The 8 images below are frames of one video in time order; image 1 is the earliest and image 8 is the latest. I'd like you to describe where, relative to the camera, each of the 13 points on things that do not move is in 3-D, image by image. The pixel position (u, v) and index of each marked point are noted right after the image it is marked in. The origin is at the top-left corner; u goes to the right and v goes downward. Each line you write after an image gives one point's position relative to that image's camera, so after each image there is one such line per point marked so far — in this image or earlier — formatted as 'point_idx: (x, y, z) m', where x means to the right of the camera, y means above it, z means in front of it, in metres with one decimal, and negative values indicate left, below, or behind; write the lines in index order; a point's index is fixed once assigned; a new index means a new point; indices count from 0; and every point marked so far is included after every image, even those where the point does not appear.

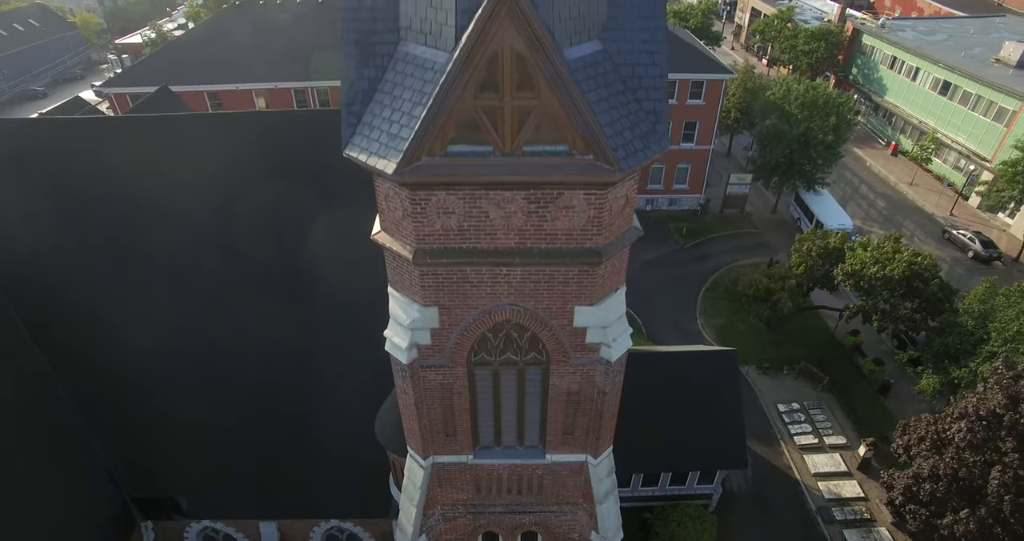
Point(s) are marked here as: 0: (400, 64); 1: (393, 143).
0: (-1.2, +2.1, +5.6) m
1: (-1.2, +1.2, +5.4) m
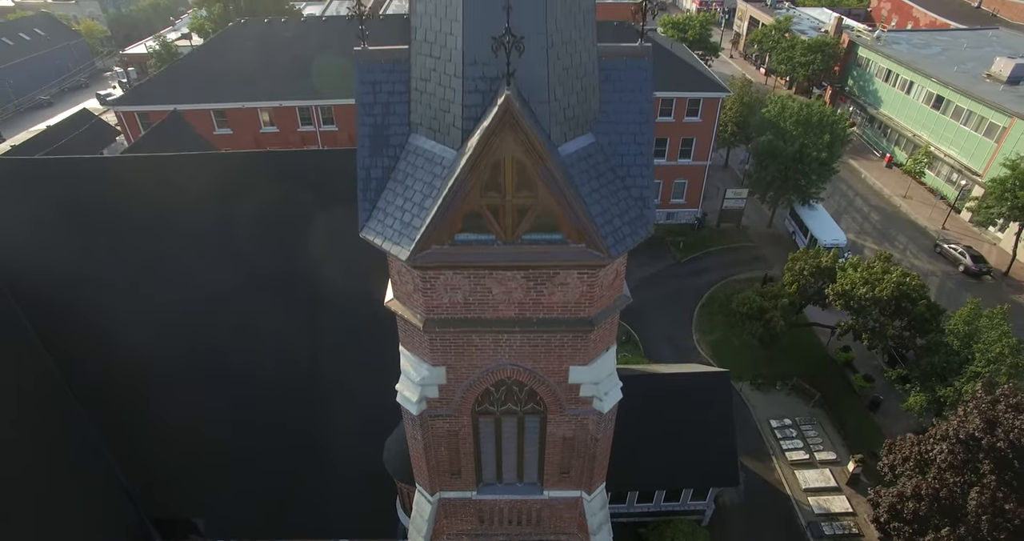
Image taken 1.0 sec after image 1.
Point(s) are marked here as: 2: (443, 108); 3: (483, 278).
0: (-1.1, +1.3, +6.3) m
1: (-1.2, +0.4, +6.0) m
2: (-0.8, +1.7, +5.8) m
3: (-0.3, -0.1, +6.3) m
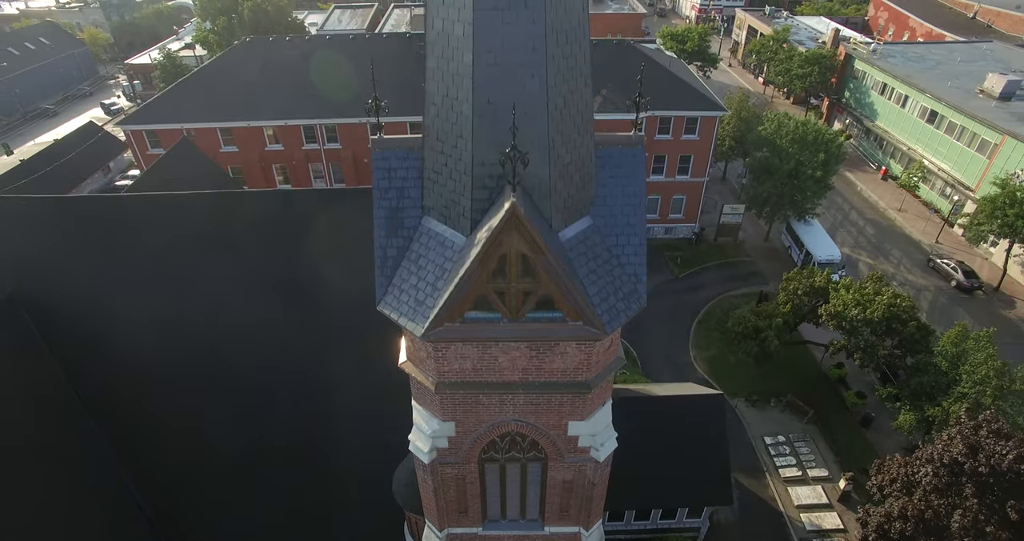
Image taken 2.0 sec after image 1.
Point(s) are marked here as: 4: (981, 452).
0: (-1.1, +0.4, +6.9) m
1: (-1.1, -0.5, +6.7) m
2: (-0.7, +0.8, +6.4) m
3: (-0.3, -1.0, +7.0) m
4: (+13.3, -5.2, +15.7) m
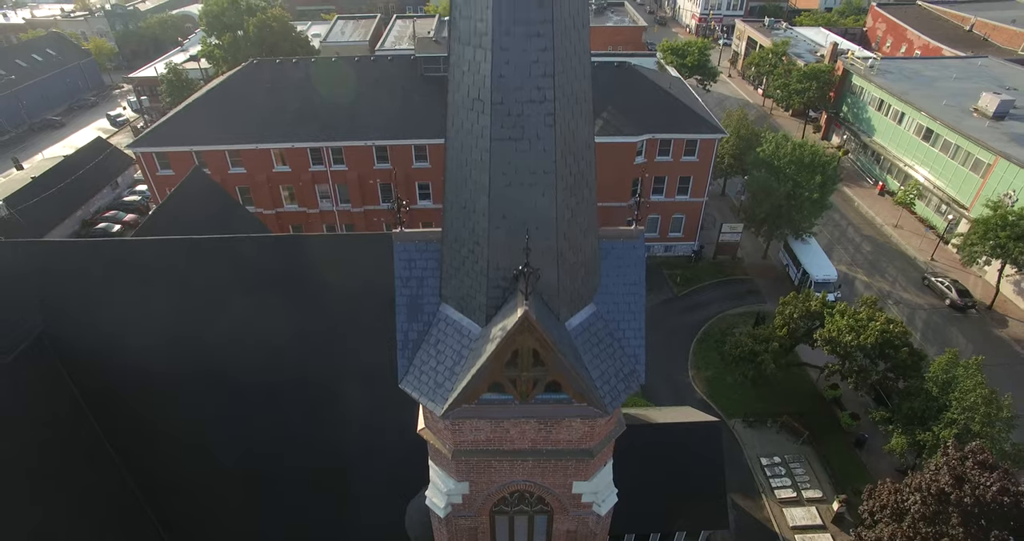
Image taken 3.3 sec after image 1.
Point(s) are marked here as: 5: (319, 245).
0: (-1.0, -0.8, +7.6) m
1: (-1.0, -1.6, +7.3) m
2: (-0.6, -0.3, +7.1) m
3: (-0.1, -2.1, +7.6) m
4: (+13.5, -6.3, +16.3) m
5: (-5.3, +0.6, +15.4) m
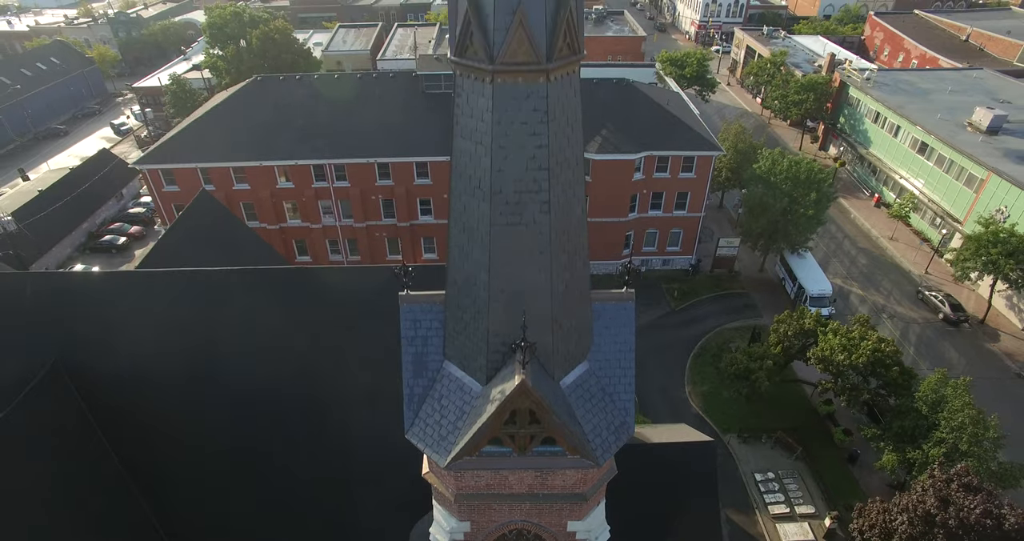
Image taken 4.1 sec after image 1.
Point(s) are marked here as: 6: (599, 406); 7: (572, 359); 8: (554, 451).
0: (-1.0, -1.6, +8.1) m
1: (-1.0, -2.5, +7.9) m
2: (-0.6, -1.2, +7.7) m
3: (-0.2, -3.0, +8.2) m
4: (+13.4, -7.2, +16.9) m
5: (-5.4, -0.2, +15.9) m
6: (+1.3, -2.0, +8.1) m
7: (+0.8, -1.3, +7.9) m
8: (+0.6, -2.6, +7.9) m
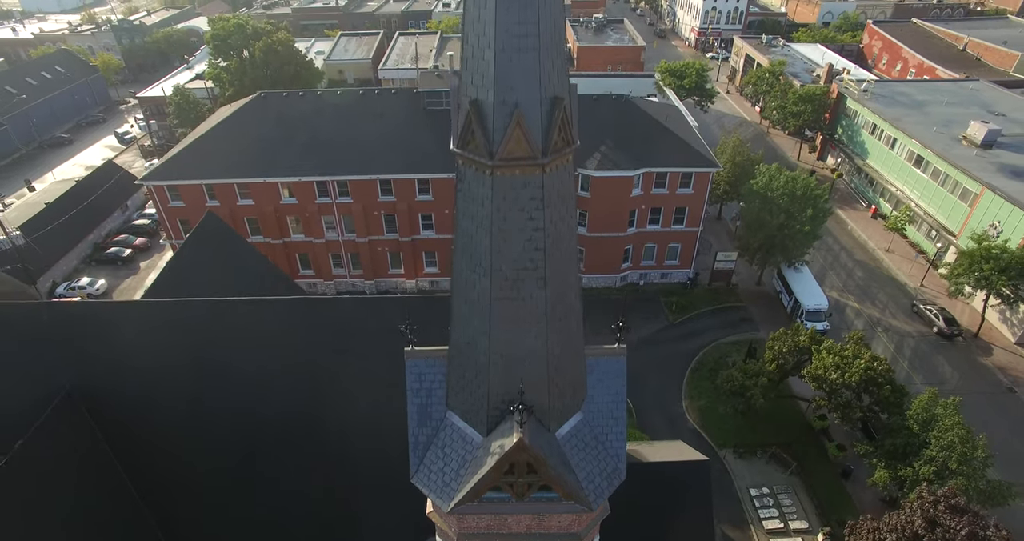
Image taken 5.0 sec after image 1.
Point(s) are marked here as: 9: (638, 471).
0: (-1.0, -2.5, +8.7) m
1: (-1.0, -3.3, +8.4) m
2: (-0.6, -2.0, +8.2) m
3: (-0.2, -3.8, +8.7) m
4: (+13.4, -8.0, +17.4) m
5: (-5.4, -1.1, +16.5) m
6: (+1.3, -2.9, +8.6) m
7: (+0.8, -2.1, +8.4) m
8: (+0.6, -3.4, +8.4) m
9: (+4.4, -6.9, +19.1) m
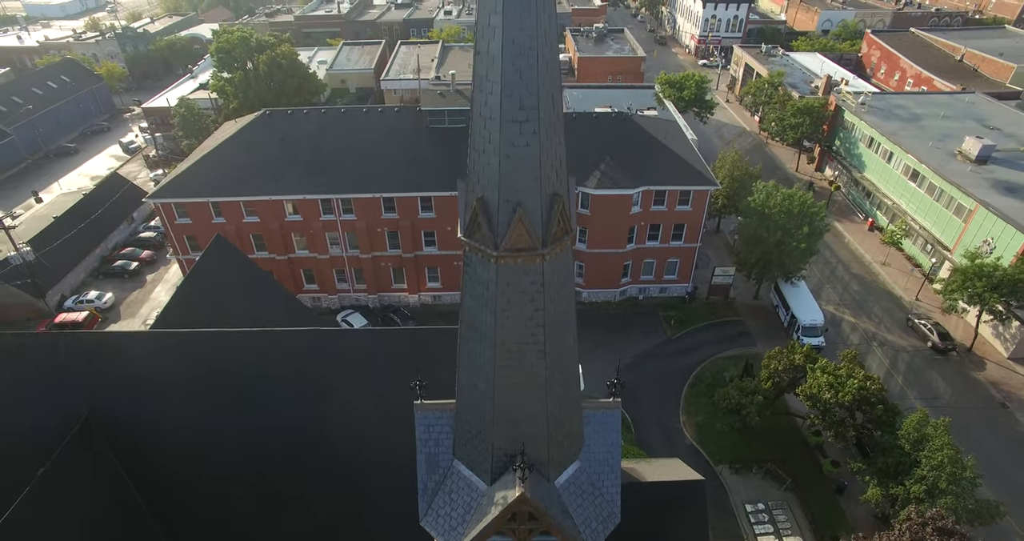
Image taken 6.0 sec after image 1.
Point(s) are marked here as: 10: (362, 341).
0: (-1.0, -3.5, +9.3) m
1: (-1.0, -4.3, +9.0) m
2: (-0.6, -3.0, +8.8) m
3: (-0.1, -4.8, +9.3) m
4: (+13.5, -9.0, +17.9) m
5: (-5.3, -2.1, +17.1) m
6: (+1.3, -3.8, +9.2) m
7: (+0.9, -3.1, +9.0) m
8: (+0.6, -4.4, +9.0) m
9: (+4.4, -7.9, +19.6) m
10: (-4.7, -2.2, +17.1) m
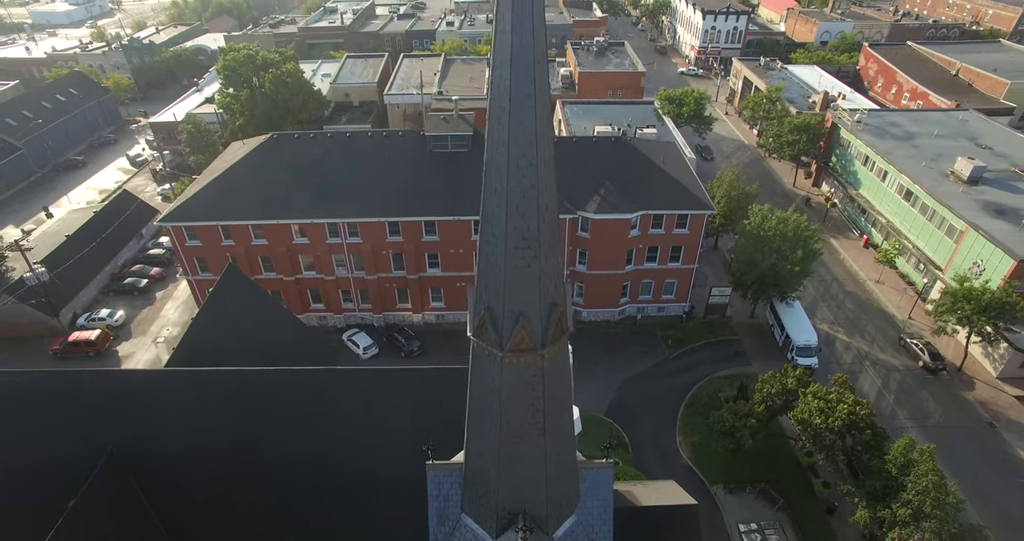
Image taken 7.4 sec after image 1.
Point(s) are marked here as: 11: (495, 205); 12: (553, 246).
0: (-0.9, -4.8, +10.2) m
1: (-0.9, -5.7, +9.9) m
2: (-0.5, -4.4, +9.7) m
3: (-0.1, -6.2, +10.2) m
4: (+13.5, -10.3, +18.8) m
5: (-5.3, -3.4, +18.0) m
6: (+1.3, -5.2, +10.2) m
7: (+0.9, -4.4, +9.9) m
8: (+0.7, -5.8, +9.9) m
9: (+4.5, -9.2, +20.6) m
10: (-4.6, -3.5, +18.1) m
11: (-0.2, +0.9, +7.2) m
12: (+0.6, +0.4, +7.6) m
